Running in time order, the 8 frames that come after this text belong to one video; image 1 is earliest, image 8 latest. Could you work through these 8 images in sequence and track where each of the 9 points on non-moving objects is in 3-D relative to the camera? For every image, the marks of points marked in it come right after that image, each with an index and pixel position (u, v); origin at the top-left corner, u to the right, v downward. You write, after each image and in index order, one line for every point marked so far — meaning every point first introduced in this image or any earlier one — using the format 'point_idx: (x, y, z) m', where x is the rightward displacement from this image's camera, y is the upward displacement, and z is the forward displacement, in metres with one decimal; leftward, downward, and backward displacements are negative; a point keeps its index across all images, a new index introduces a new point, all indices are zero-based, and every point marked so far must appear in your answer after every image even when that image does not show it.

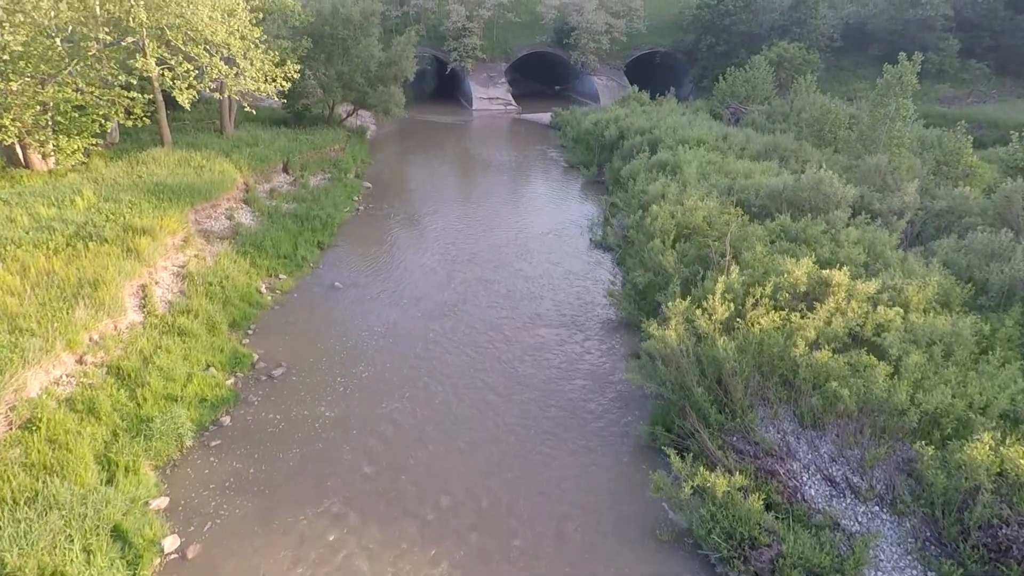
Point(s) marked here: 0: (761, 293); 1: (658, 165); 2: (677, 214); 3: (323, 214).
0: (+5.4, -0.2, +9.9) m
1: (+6.0, +5.1, +18.7) m
2: (+5.0, +2.2, +13.8) m
3: (-7.7, +3.0, +18.5) m
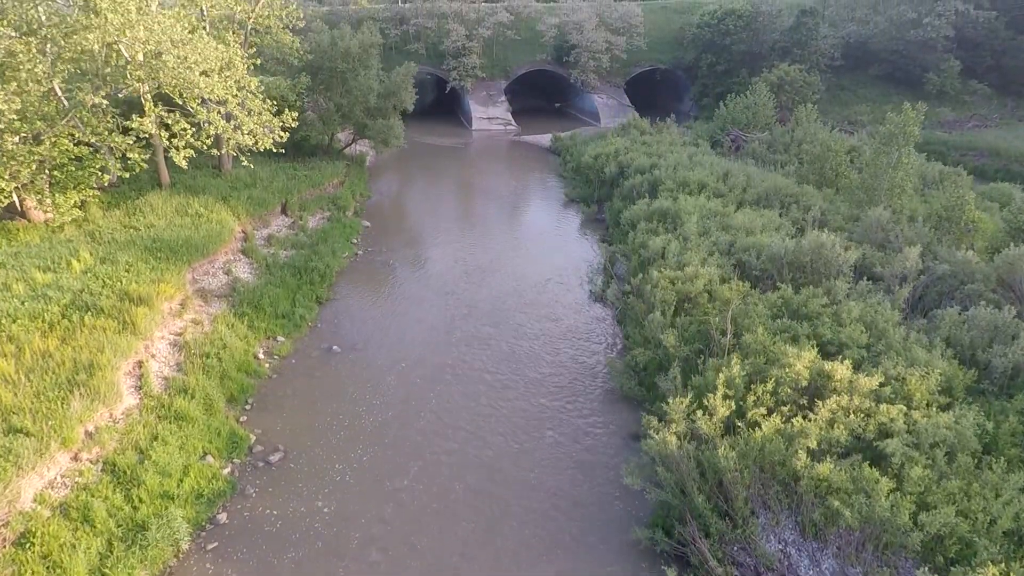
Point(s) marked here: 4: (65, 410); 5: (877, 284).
0: (+5.4, -2.2, +9.8) m
1: (+6.0, +3.0, +18.6) m
2: (+5.0, +0.2, +13.7) m
3: (-7.8, +1.0, +18.4) m
4: (-9.8, -2.7, +9.9) m
5: (+11.4, +0.1, +14.1) m
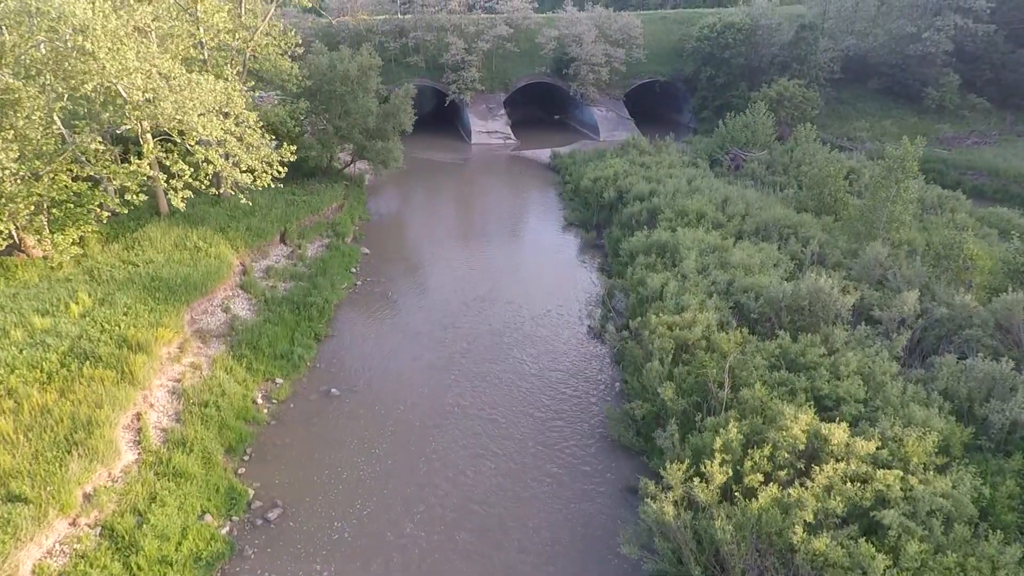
0: (+5.4, -3.6, +9.8) m
1: (+6.0, +1.7, +18.6) m
2: (+4.9, -1.2, +13.7) m
3: (-7.8, -0.4, +18.4) m
4: (-9.9, -4.1, +9.9) m
5: (+11.3, -1.2, +14.1) m
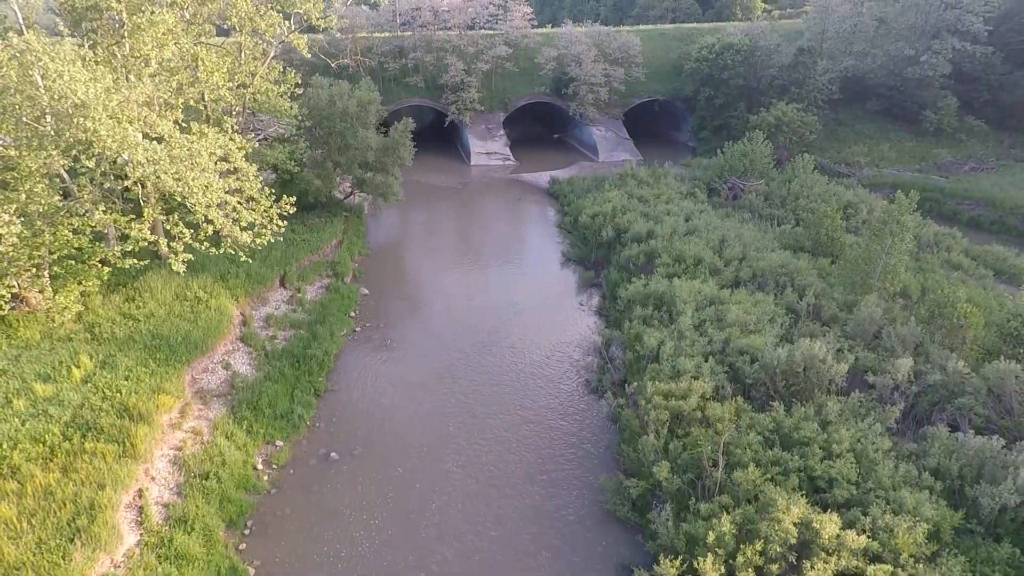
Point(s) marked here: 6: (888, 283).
0: (+5.3, -5.7, +10.0) m
1: (+5.9, -0.4, +18.8) m
2: (+4.8, -3.3, +13.8) m
3: (-7.9, -2.4, +18.5) m
4: (-9.9, -6.2, +10.1) m
5: (+11.3, -3.3, +14.2) m
6: (+15.4, +0.1, +18.6) m
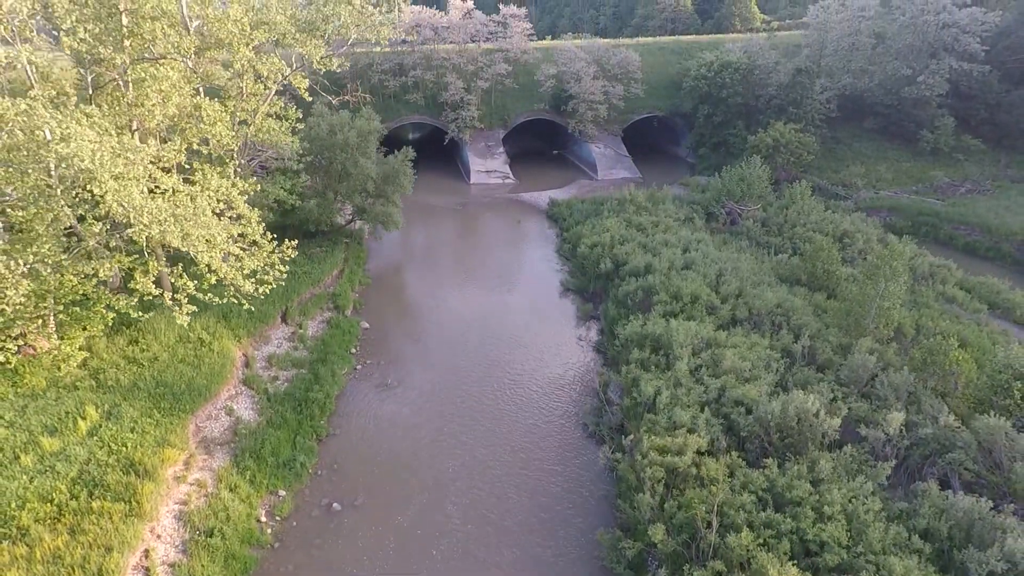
0: (+5.3, -7.5, +10.2) m
1: (+5.8, -2.2, +19.0) m
2: (+4.8, -5.0, +14.1) m
3: (-7.9, -4.2, +18.8) m
4: (-10.0, -7.9, +10.3) m
5: (+11.2, -5.1, +14.5) m
6: (+15.4, -1.6, +18.8) m
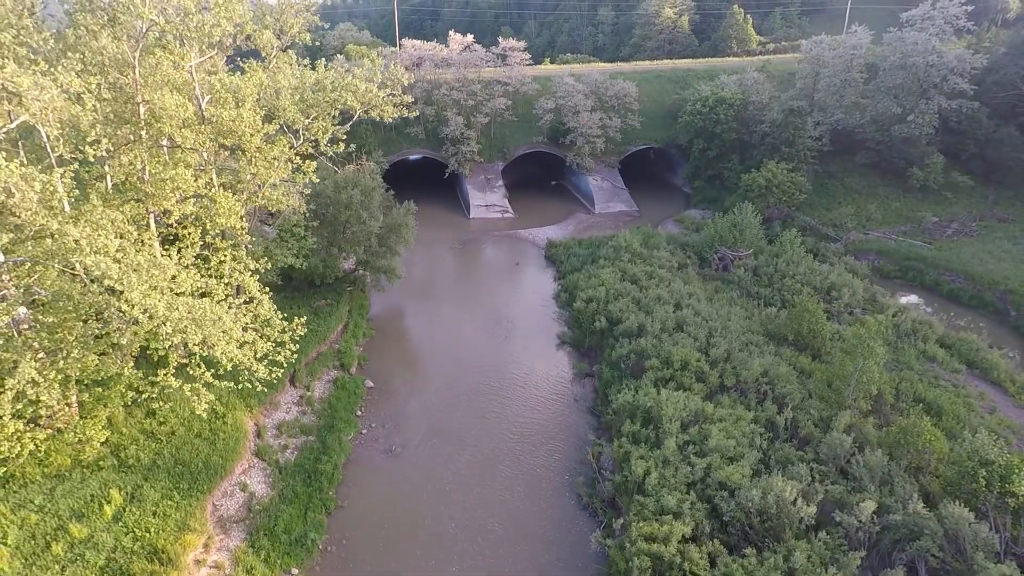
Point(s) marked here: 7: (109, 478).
0: (+5.2, -10.8, +11.3) m
1: (+5.8, -5.4, +20.0) m
2: (+4.7, -8.3, +15.1) m
3: (-8.0, -7.5, +19.8) m
4: (-10.0, -11.2, +11.4) m
5: (+11.1, -8.4, +15.5) m
6: (+15.3, -4.9, +19.9) m
7: (-15.1, -7.1, +16.9) m
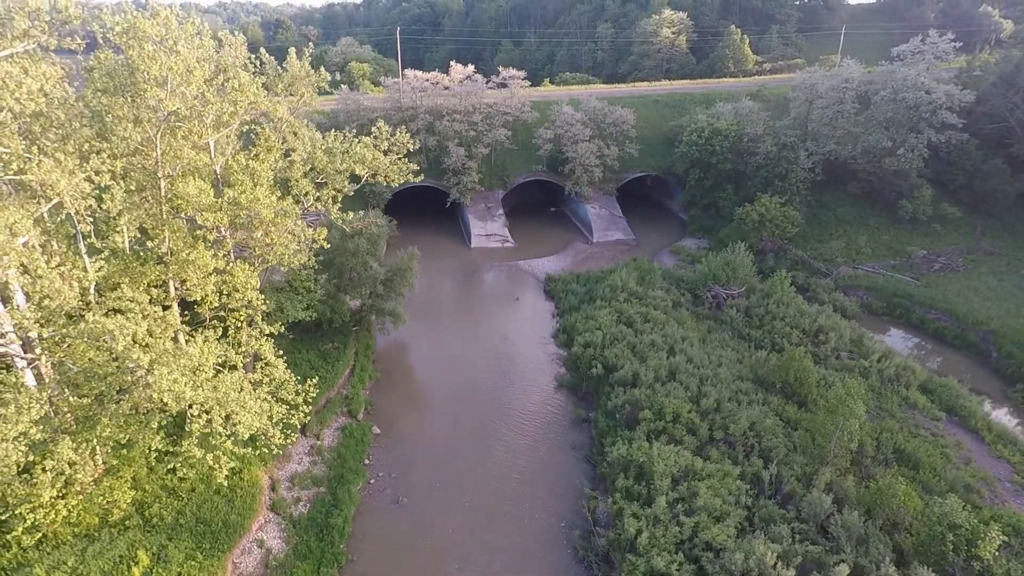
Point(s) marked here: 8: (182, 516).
0: (+5.2, -13.7, +12.5) m
1: (+5.8, -8.3, +21.2) m
2: (+4.7, -11.2, +16.3) m
3: (-8.0, -10.4, +21.0) m
4: (-10.0, -14.2, +12.6) m
5: (+11.1, -11.3, +16.7) m
6: (+15.3, -7.8, +21.0) m
7: (-15.1, -10.0, +18.1) m
8: (-13.9, -9.5, +19.0) m
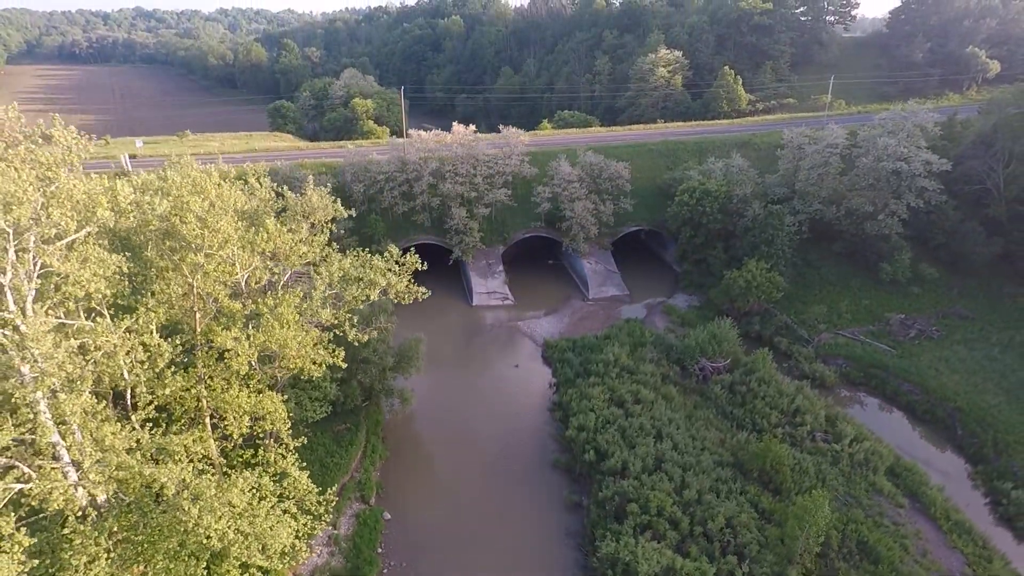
0: (+5.1, -19.8, +14.9) m
1: (+5.7, -14.3, +23.6) m
2: (+4.7, -17.3, +18.7) m
3: (-8.0, -16.4, +23.4) m
4: (-10.1, -20.3, +15.0) m
5: (+11.1, -17.3, +19.1) m
6: (+15.3, -13.8, +23.4) m
7: (-15.1, -16.1, +20.5) m
8: (-13.9, -15.6, +21.4) m
